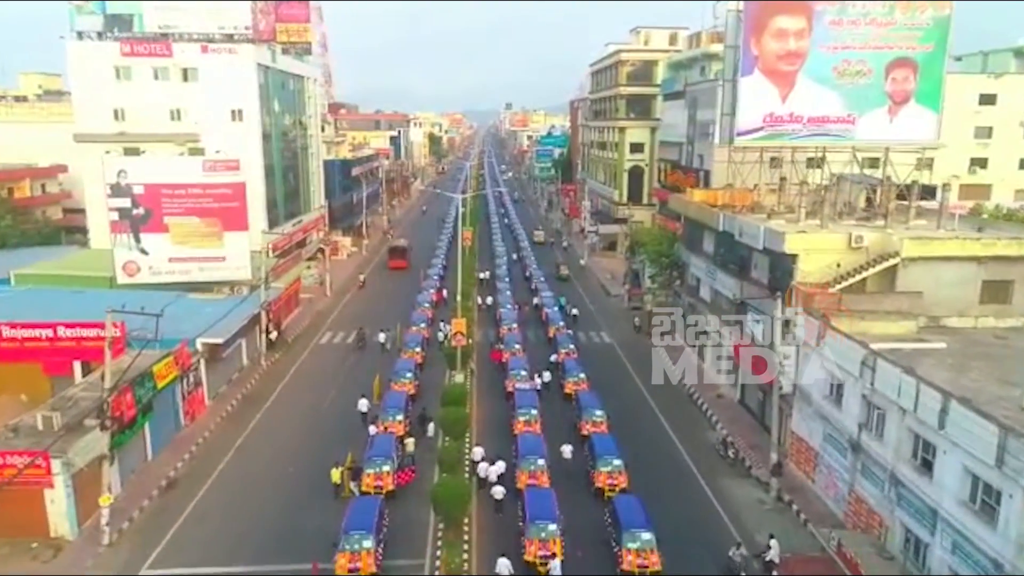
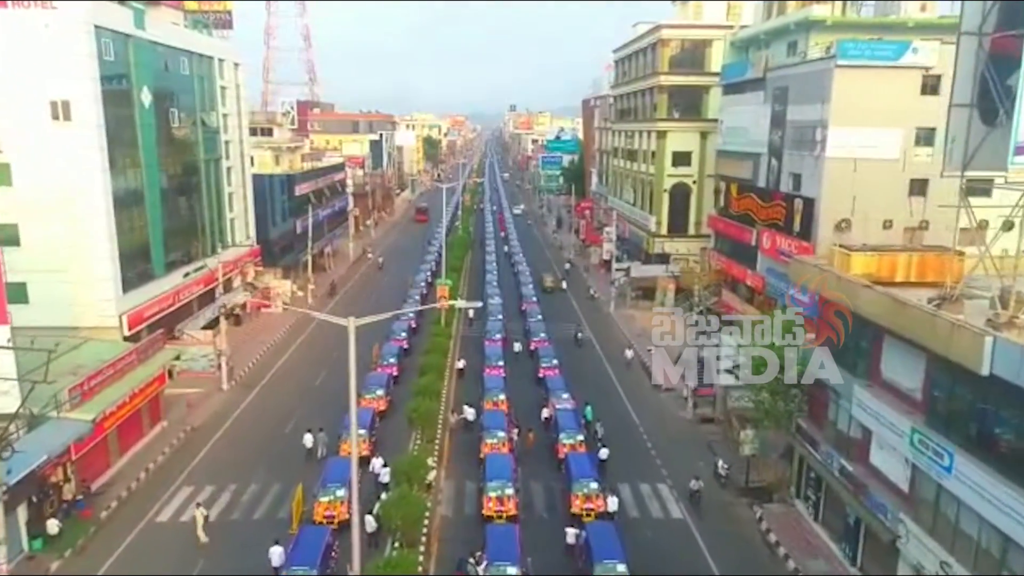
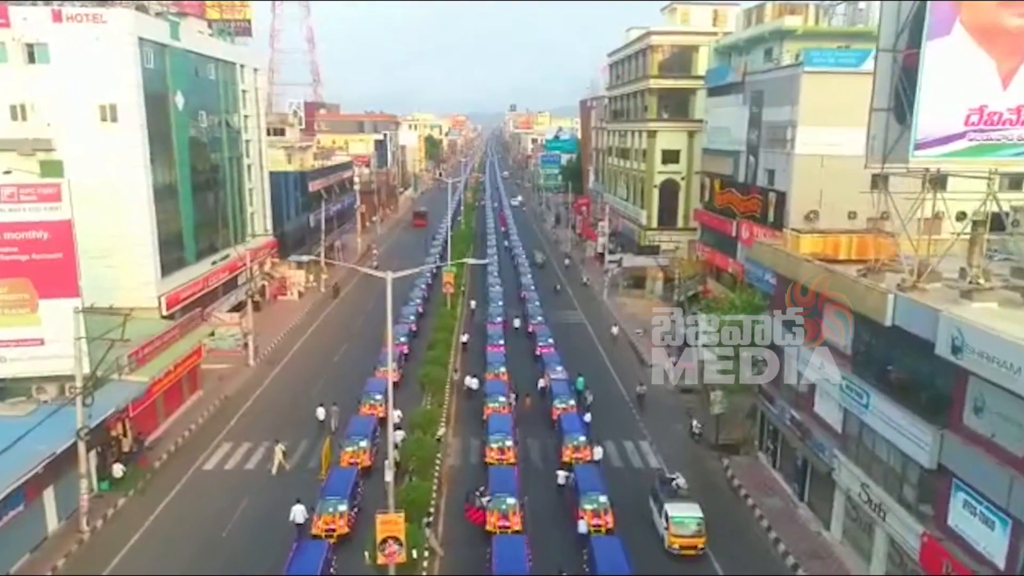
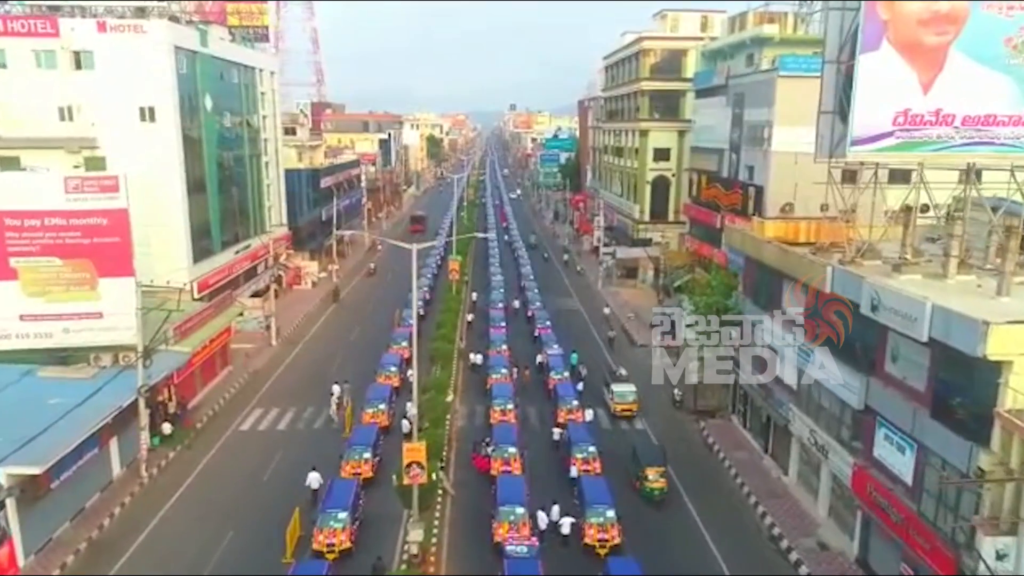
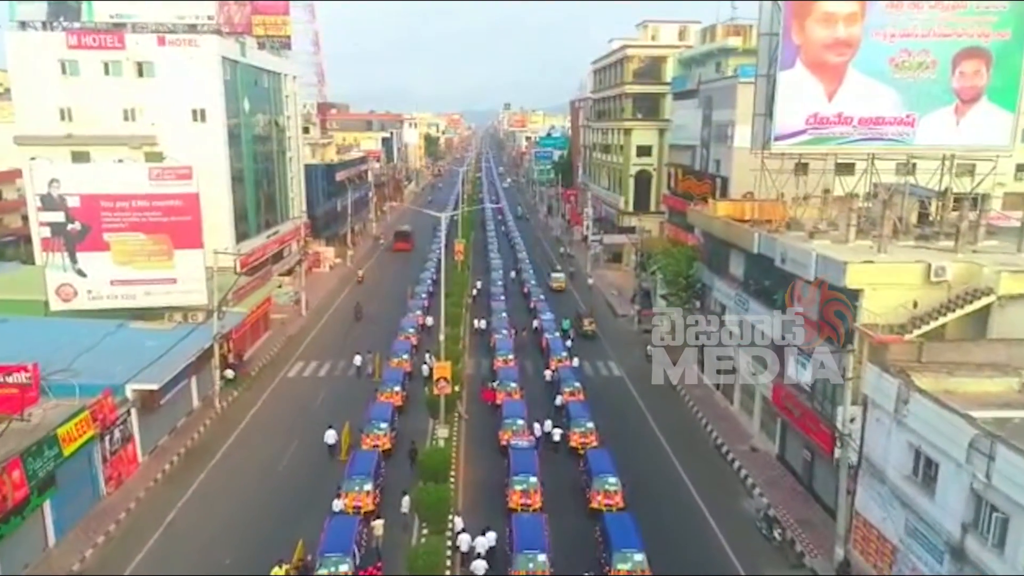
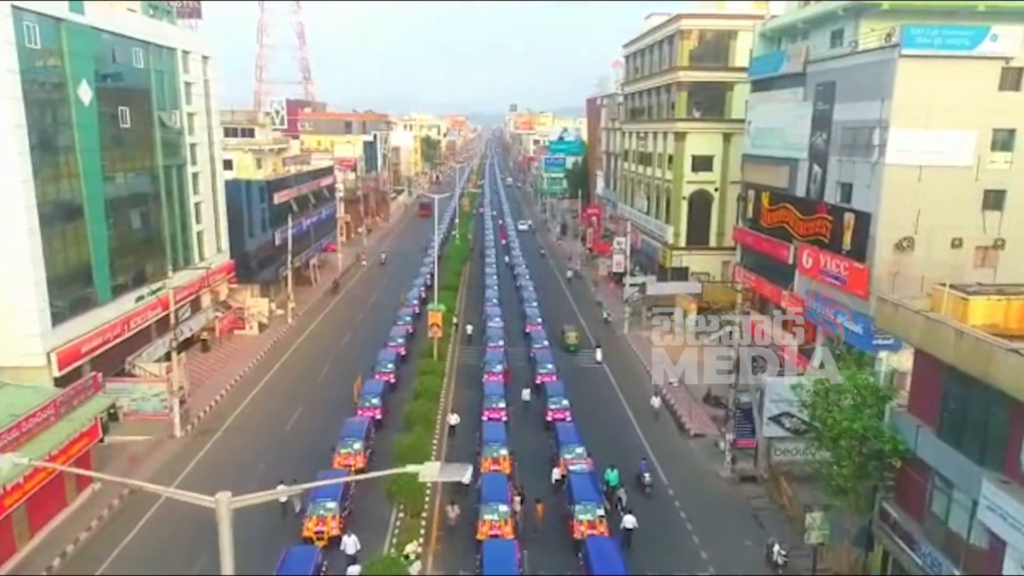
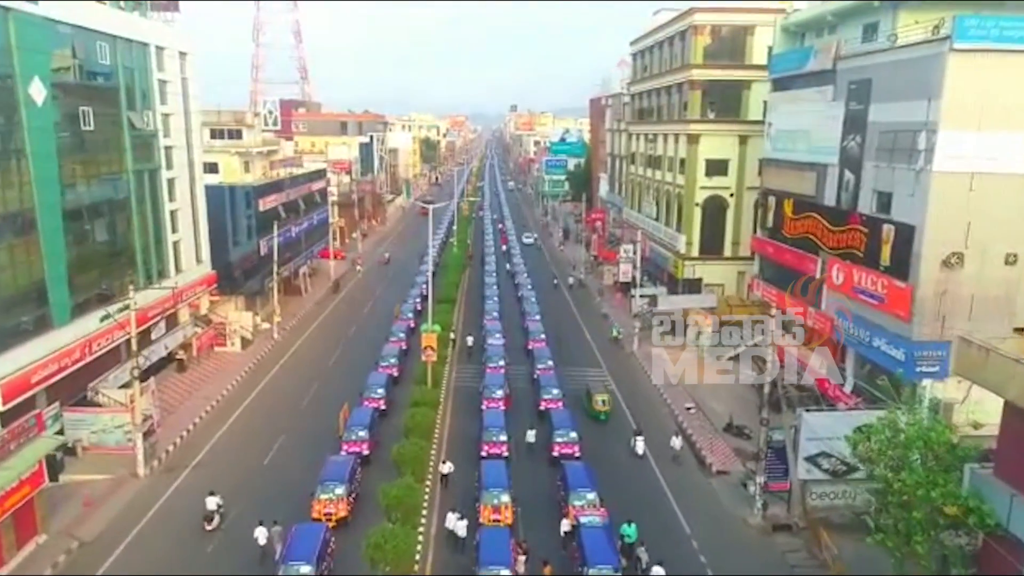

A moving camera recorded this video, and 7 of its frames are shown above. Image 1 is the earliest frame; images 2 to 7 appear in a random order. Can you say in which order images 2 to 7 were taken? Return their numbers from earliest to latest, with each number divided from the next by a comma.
5, 4, 3, 2, 6, 7
